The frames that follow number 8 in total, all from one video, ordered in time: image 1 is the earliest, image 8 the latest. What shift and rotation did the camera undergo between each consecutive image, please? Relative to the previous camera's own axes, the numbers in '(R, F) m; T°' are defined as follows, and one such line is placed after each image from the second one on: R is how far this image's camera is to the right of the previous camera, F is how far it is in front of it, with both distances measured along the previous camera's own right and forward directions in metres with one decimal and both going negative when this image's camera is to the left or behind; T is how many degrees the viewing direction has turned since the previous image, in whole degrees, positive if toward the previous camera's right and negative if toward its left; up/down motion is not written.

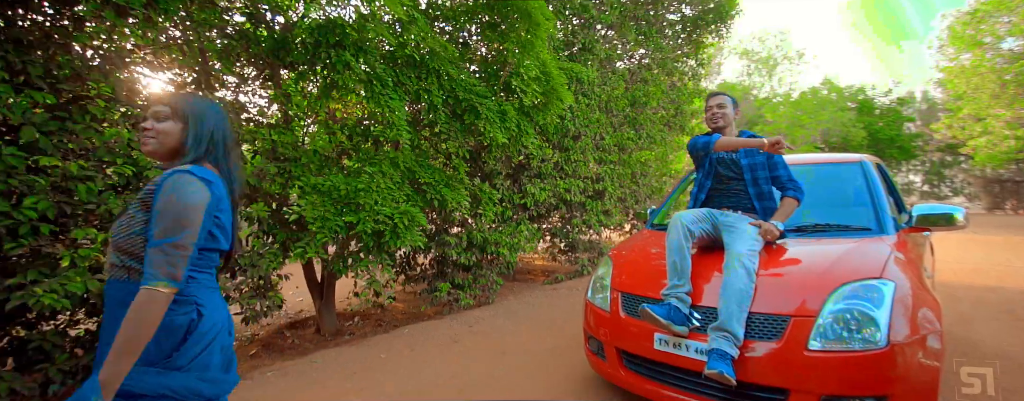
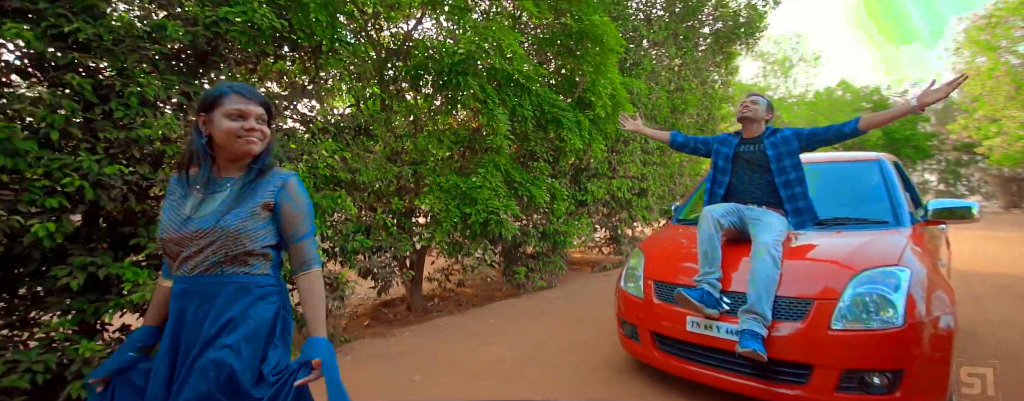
(-0.8, -0.8) m; -1°
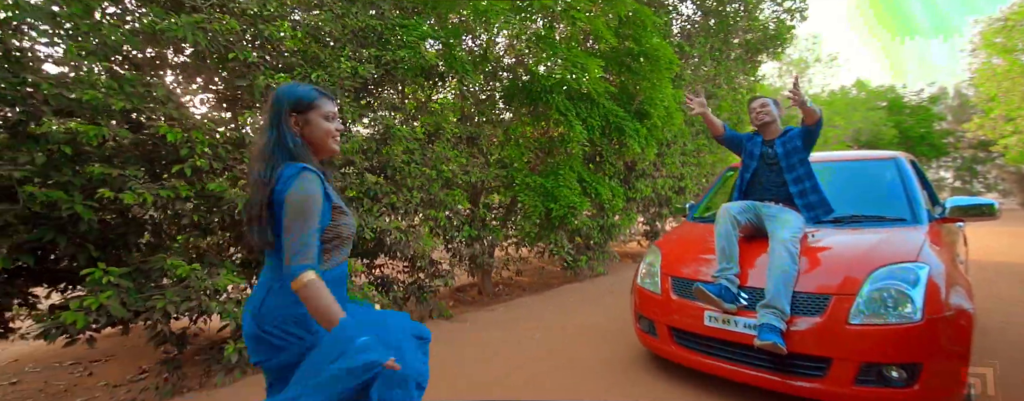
(-0.8, -0.8) m; -1°
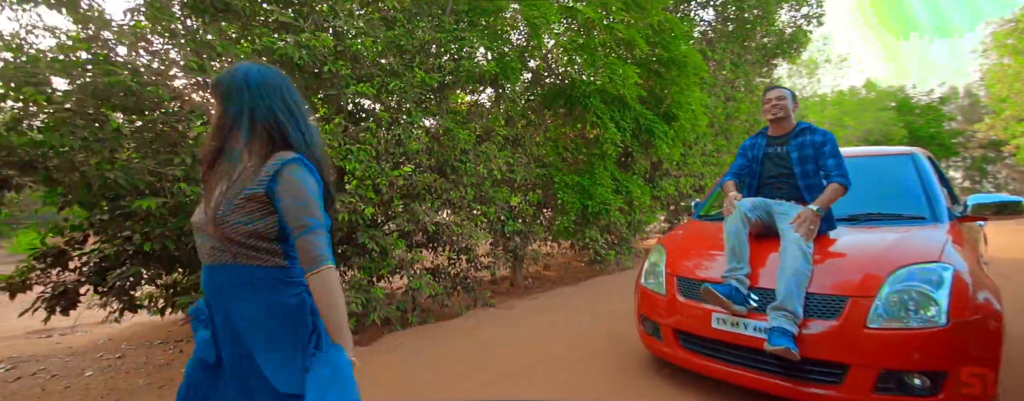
(-0.4, -0.4) m; -1°
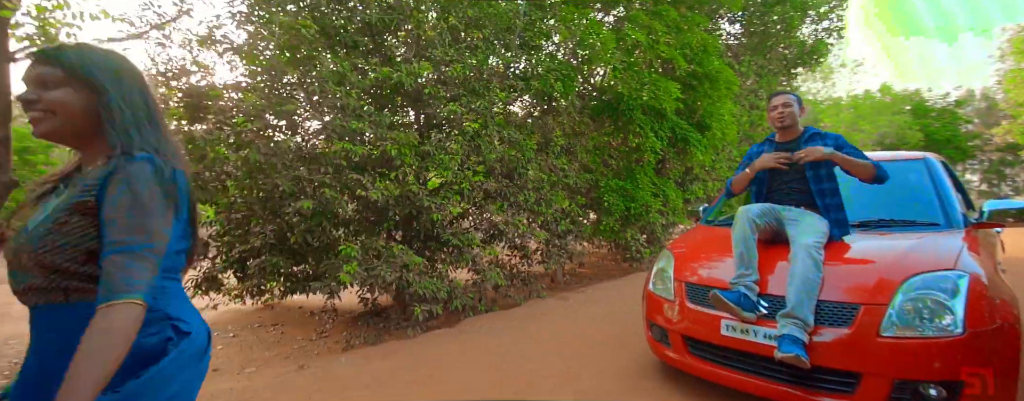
(-0.6, -0.6) m; -1°
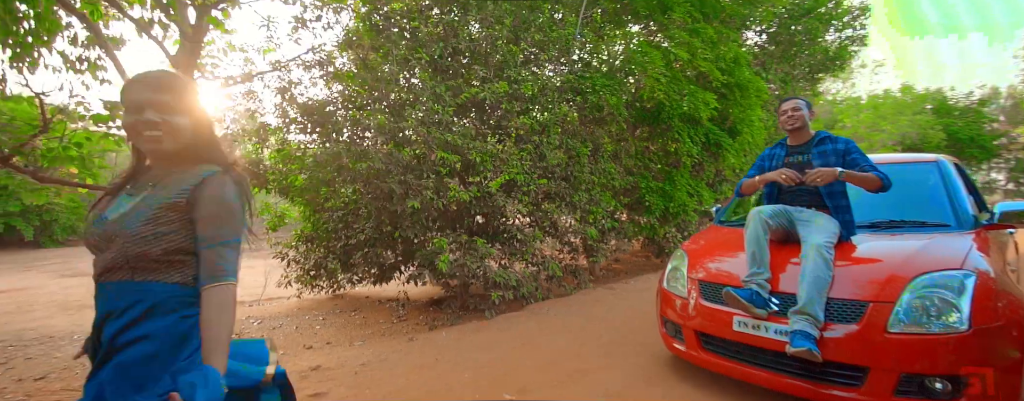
(-0.5, -0.6) m; -2°
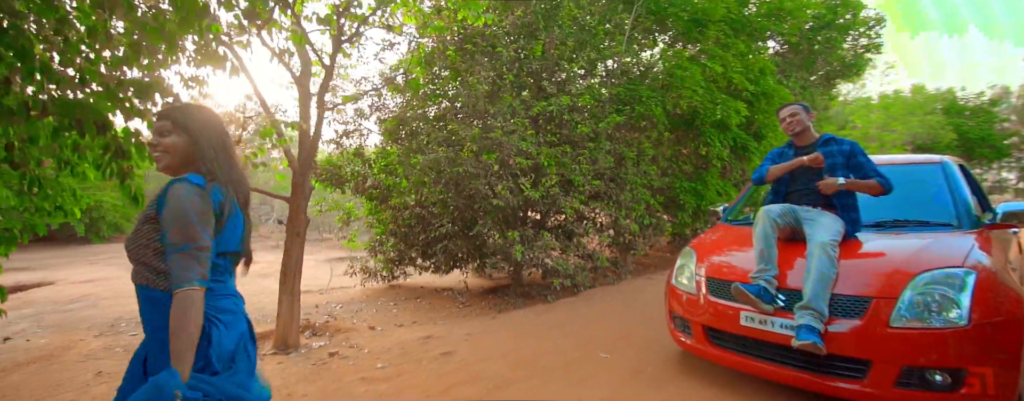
(-0.6, -0.6) m; -1°
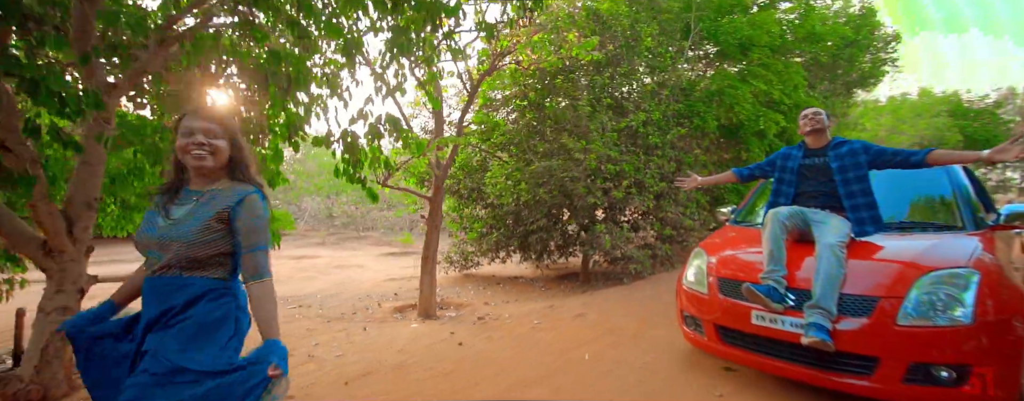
(-1.1, -1.0) m; 0°
